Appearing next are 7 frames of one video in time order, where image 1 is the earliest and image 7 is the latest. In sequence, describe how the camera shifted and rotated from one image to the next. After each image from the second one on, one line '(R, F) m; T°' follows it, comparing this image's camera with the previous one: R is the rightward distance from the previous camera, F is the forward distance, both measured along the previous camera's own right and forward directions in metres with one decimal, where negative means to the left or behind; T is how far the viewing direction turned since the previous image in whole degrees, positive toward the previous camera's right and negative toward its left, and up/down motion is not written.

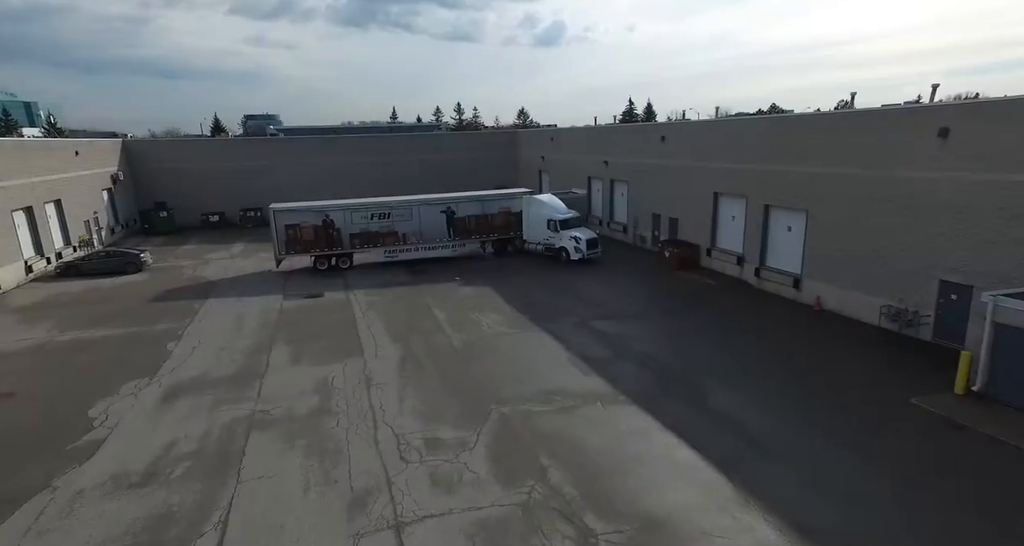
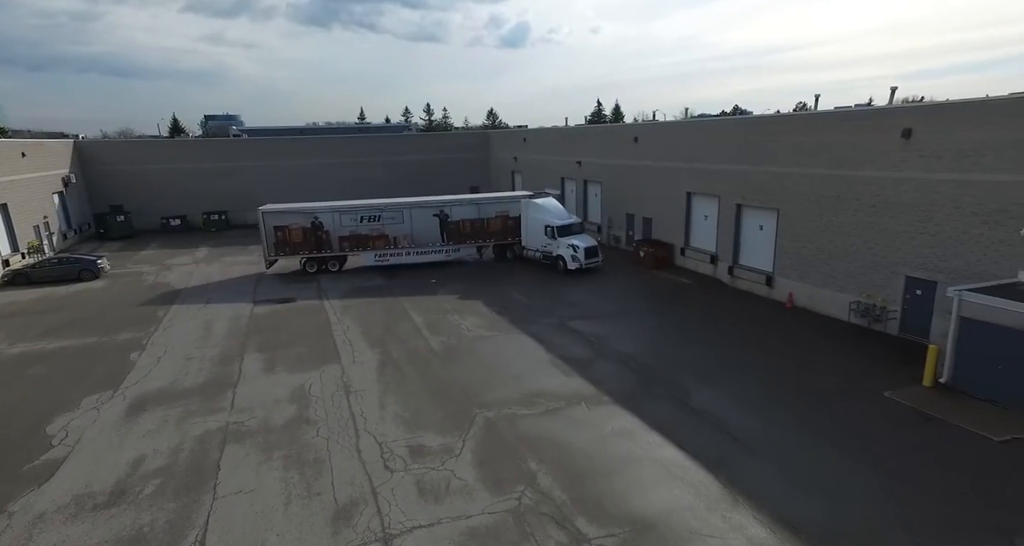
(-0.3, +0.2) m; +3°
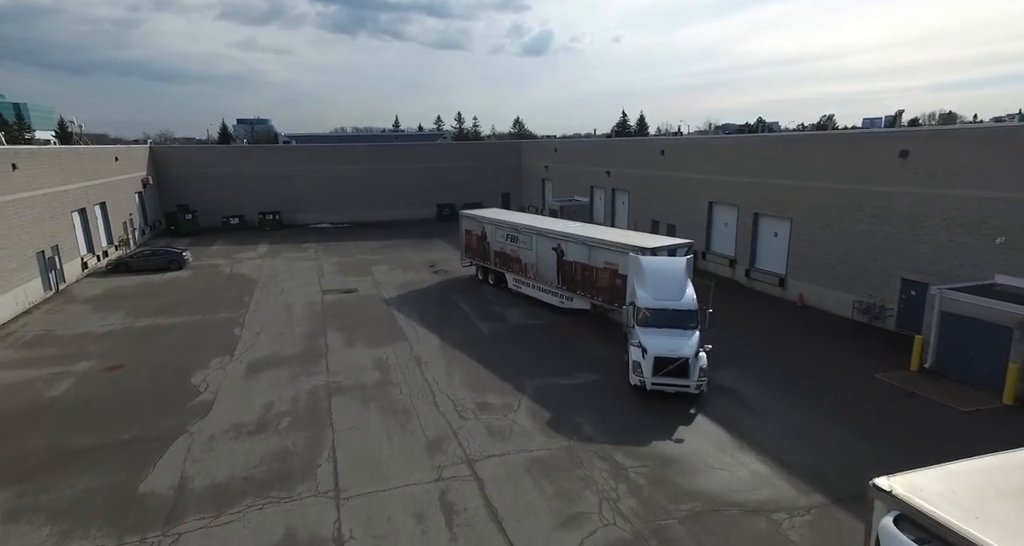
(-0.8, -2.8) m; -2°
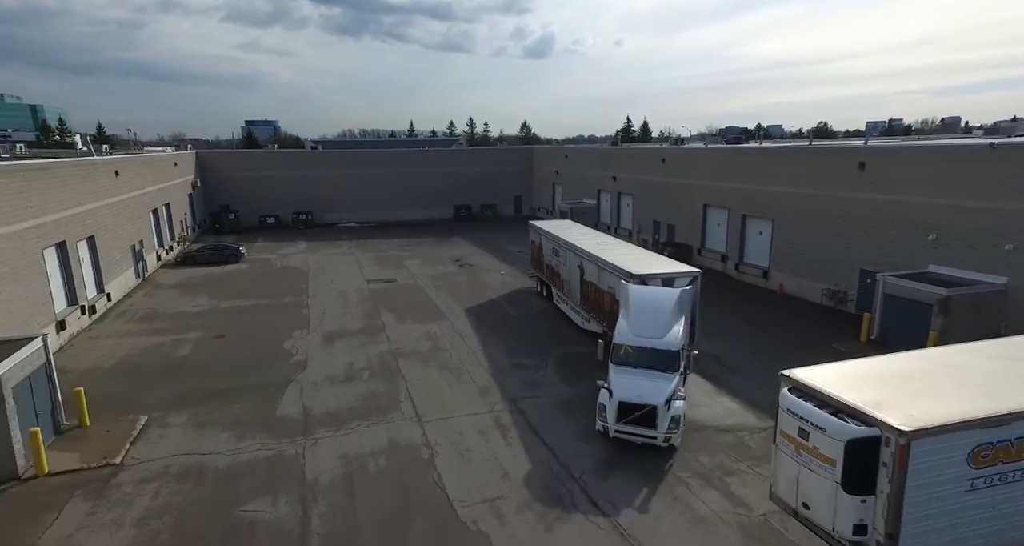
(-0.9, -3.8) m; 0°
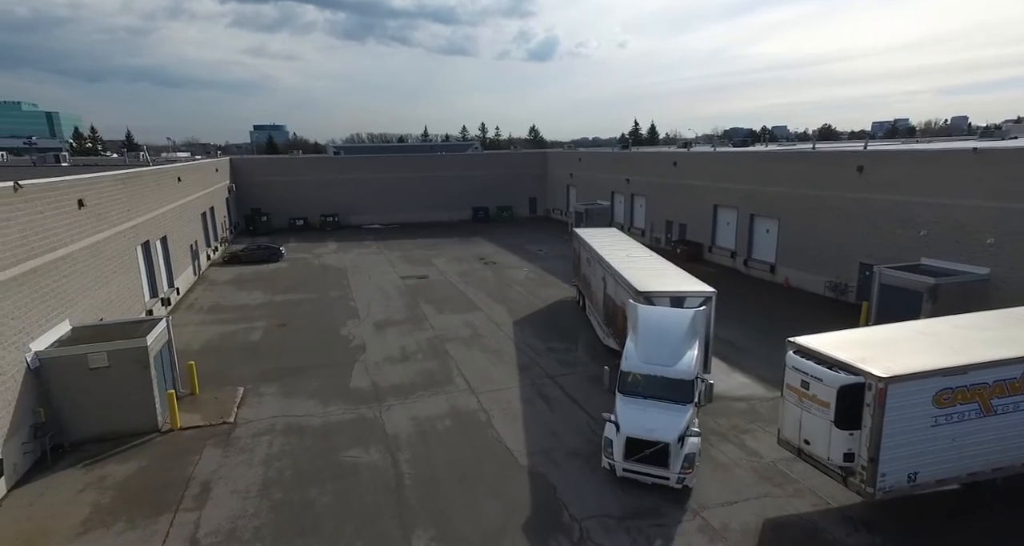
(-1.1, -2.3) m; -1°
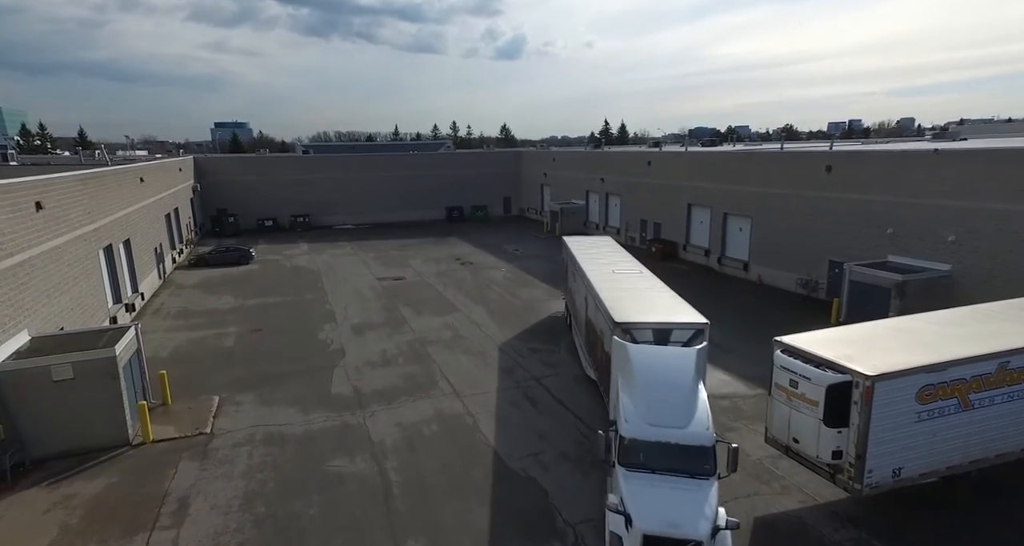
(-0.4, +0.2) m; +3°
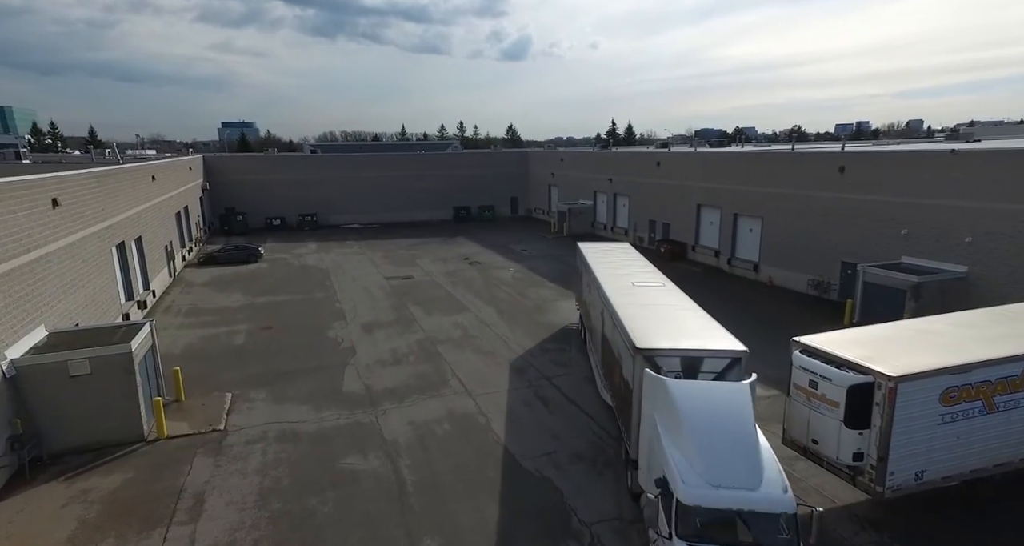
(-0.2, 0.0) m; 0°
